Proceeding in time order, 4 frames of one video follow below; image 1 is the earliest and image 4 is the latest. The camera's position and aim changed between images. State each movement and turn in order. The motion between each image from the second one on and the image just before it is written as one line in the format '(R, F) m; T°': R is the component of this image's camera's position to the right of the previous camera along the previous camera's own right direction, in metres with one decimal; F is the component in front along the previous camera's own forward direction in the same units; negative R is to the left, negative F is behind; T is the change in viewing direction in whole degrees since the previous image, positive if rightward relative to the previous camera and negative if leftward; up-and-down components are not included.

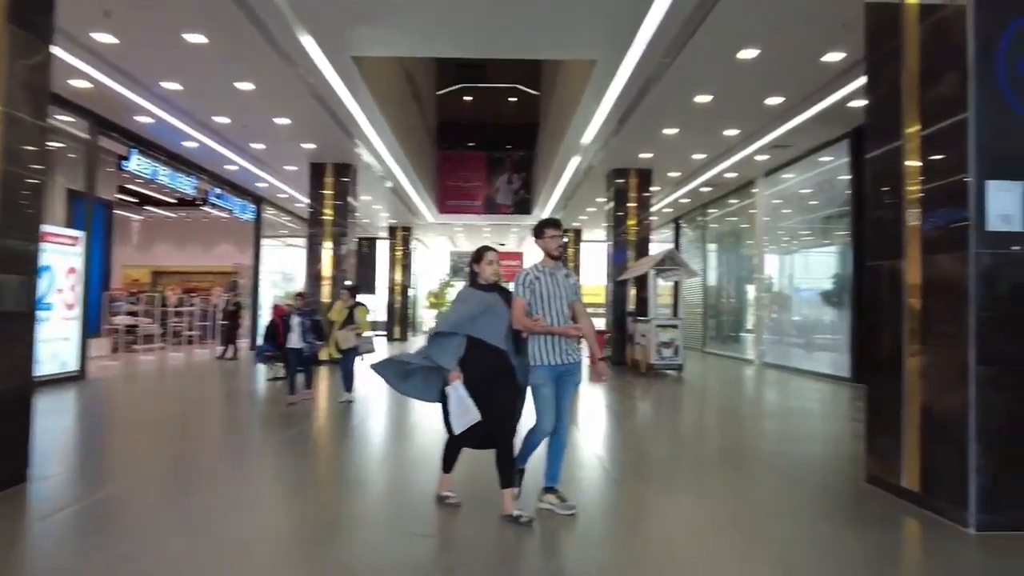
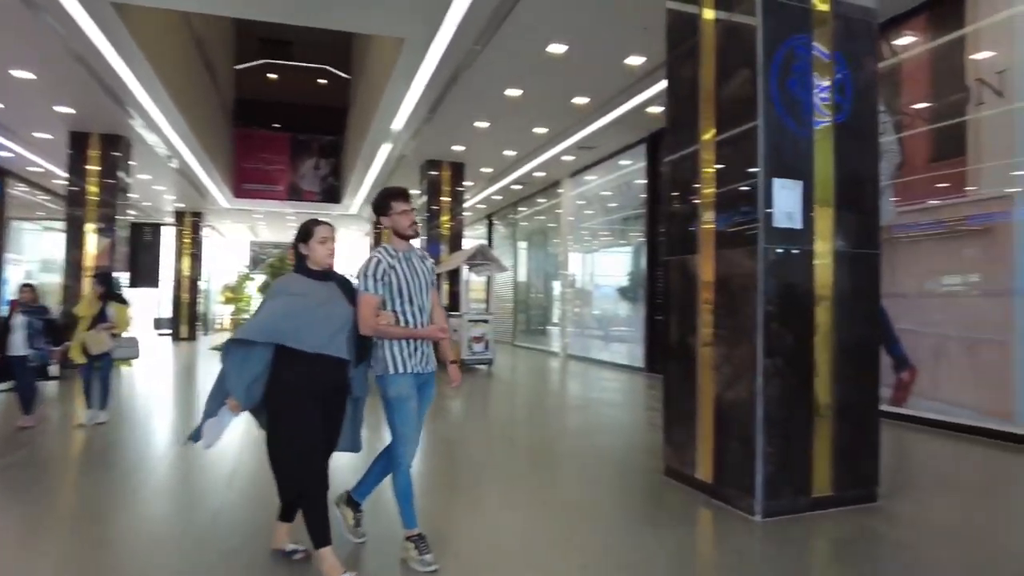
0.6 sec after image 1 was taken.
(+0.1, +0.3) m; +16°
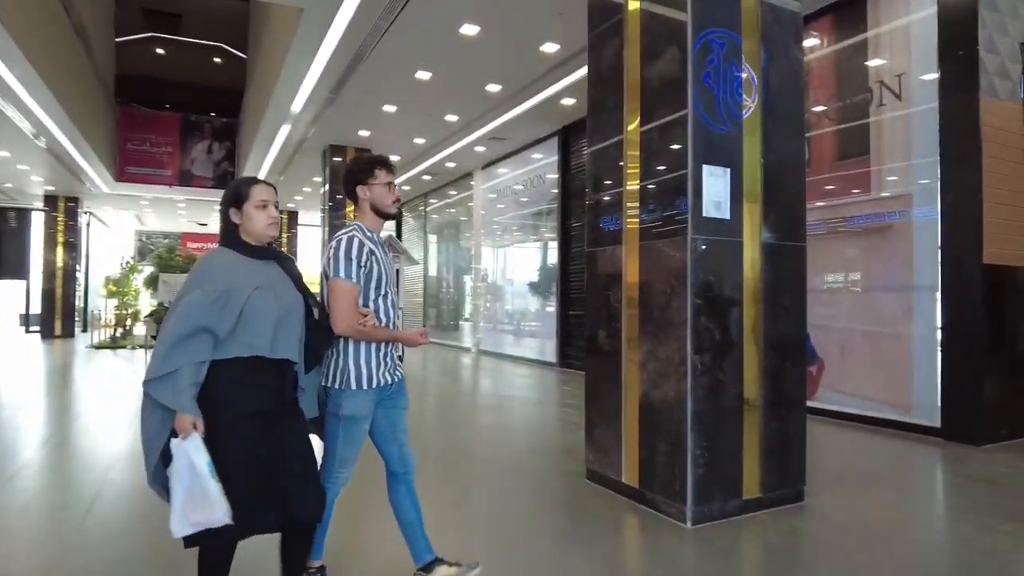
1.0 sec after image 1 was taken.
(0.0, +0.3) m; +8°
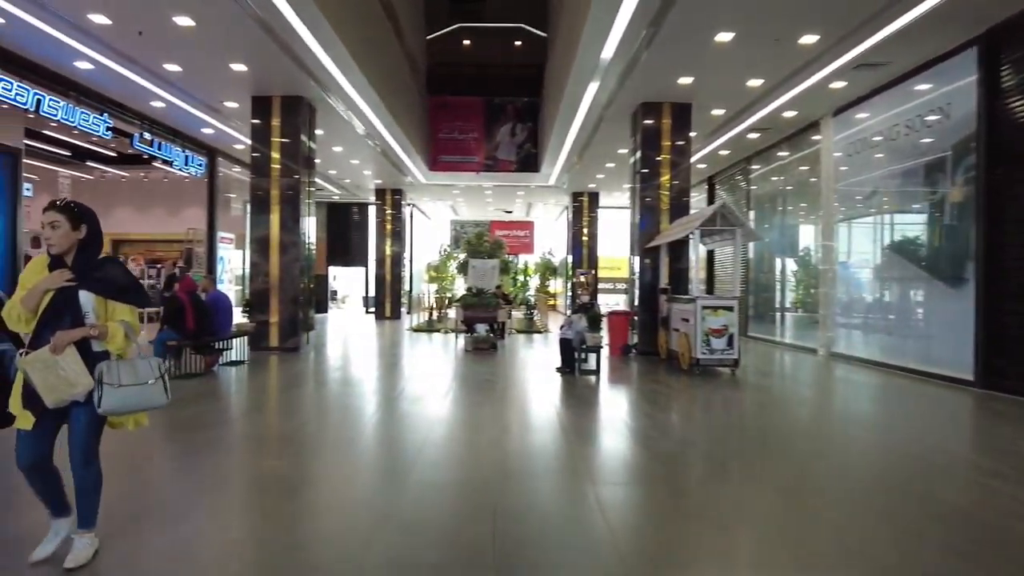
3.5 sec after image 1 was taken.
(-0.8, +1.7) m; -25°
